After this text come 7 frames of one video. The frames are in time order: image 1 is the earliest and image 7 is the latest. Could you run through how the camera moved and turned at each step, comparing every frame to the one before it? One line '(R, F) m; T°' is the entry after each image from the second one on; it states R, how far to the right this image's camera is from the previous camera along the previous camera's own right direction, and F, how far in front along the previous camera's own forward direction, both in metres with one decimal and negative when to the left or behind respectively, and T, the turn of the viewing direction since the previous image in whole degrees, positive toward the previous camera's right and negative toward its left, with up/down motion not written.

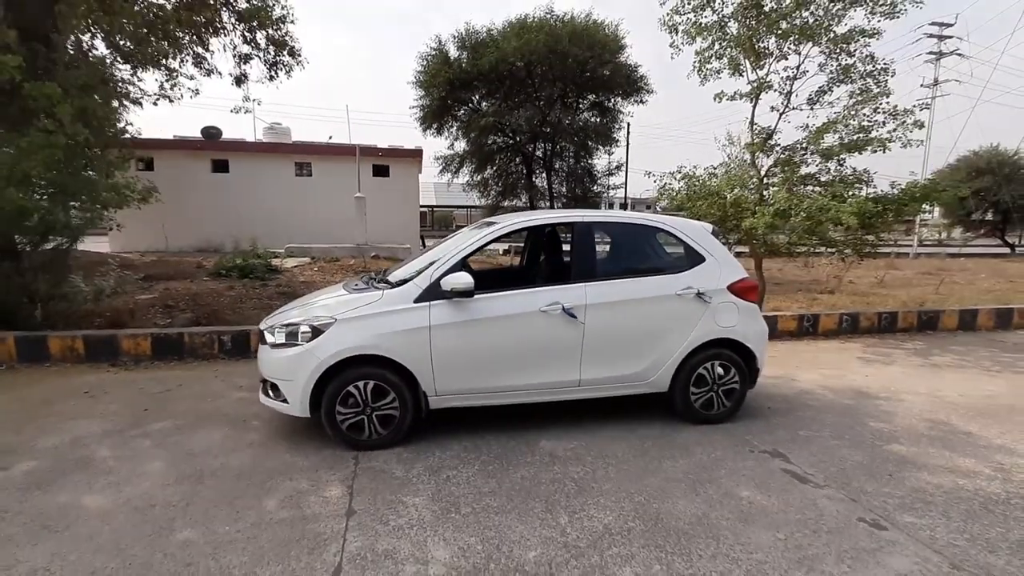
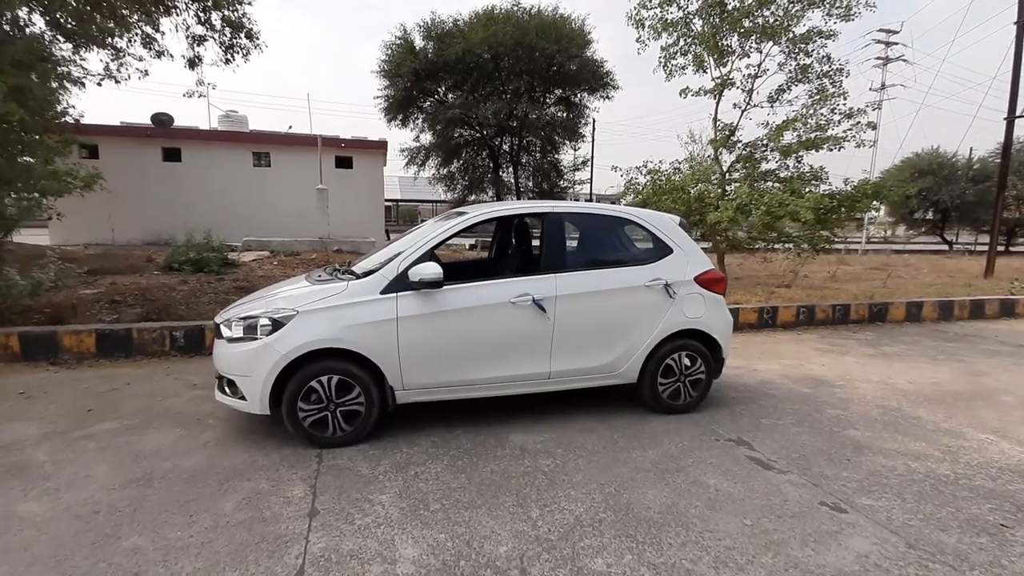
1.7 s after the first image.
(0.0, +0.1) m; +4°
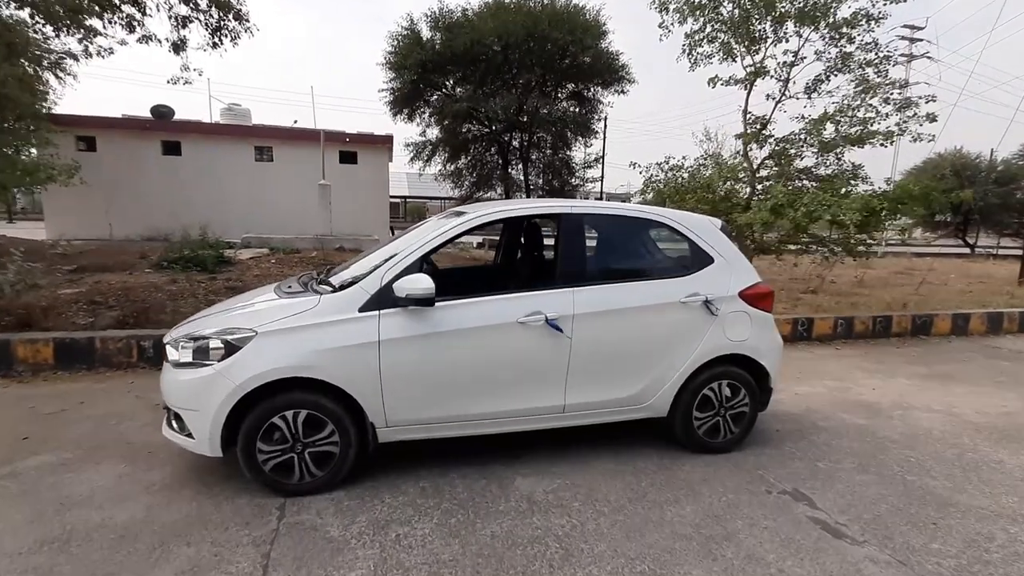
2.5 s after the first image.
(0.0, +0.7) m; -1°
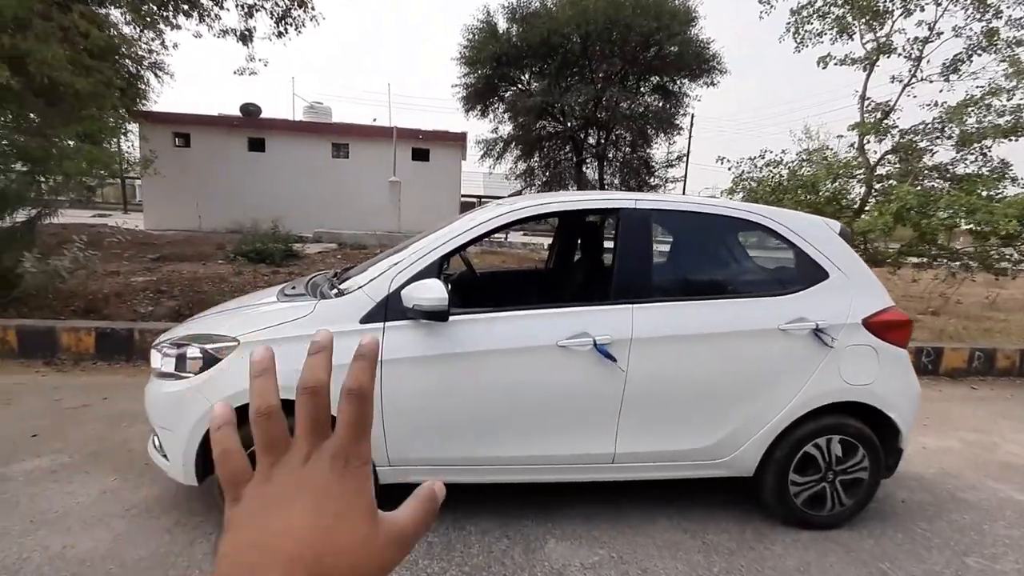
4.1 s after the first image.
(+0.1, +0.7) m; -8°
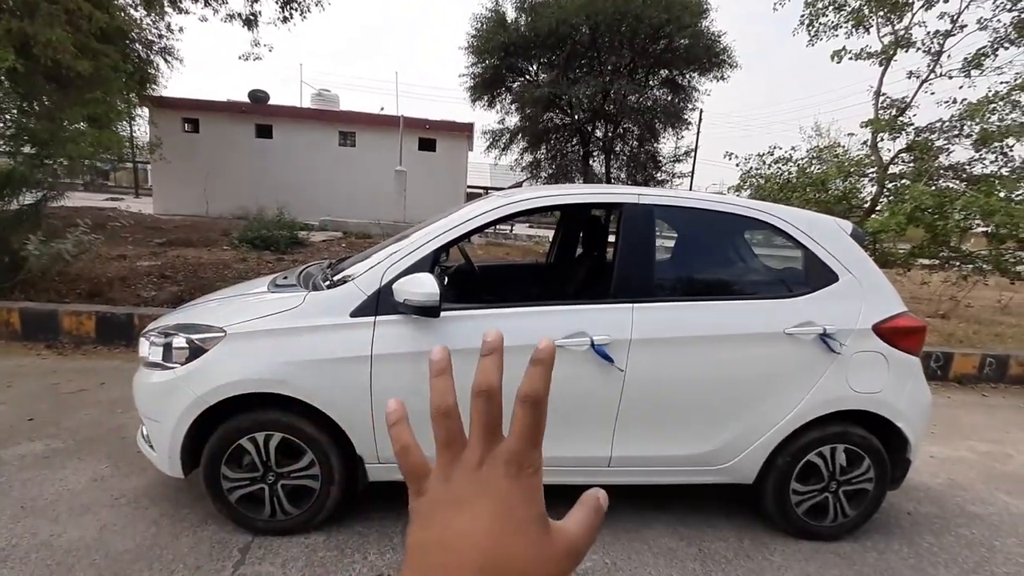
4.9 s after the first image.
(0.0, +0.1) m; -1°
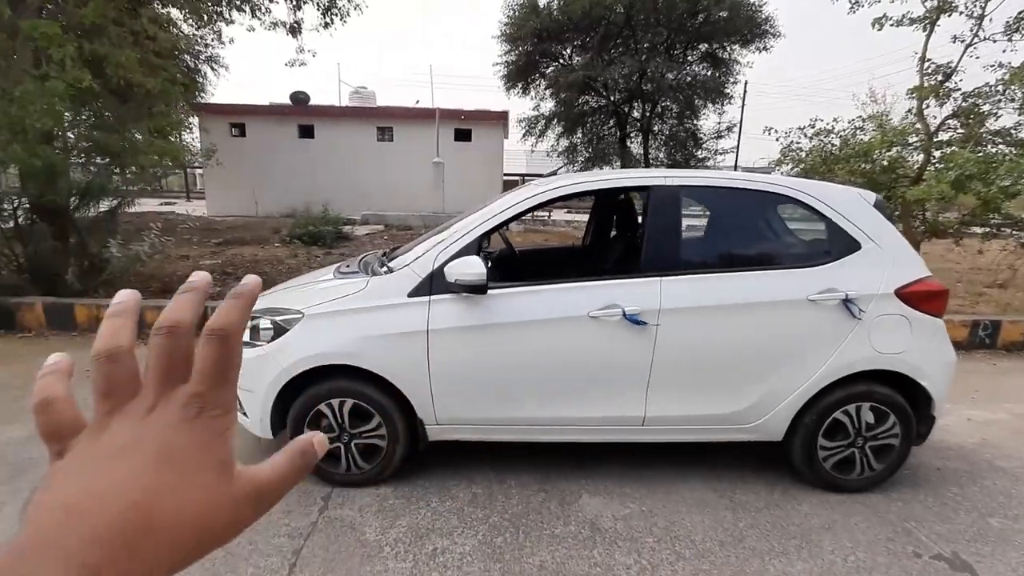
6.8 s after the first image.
(0.0, -0.3) m; -4°
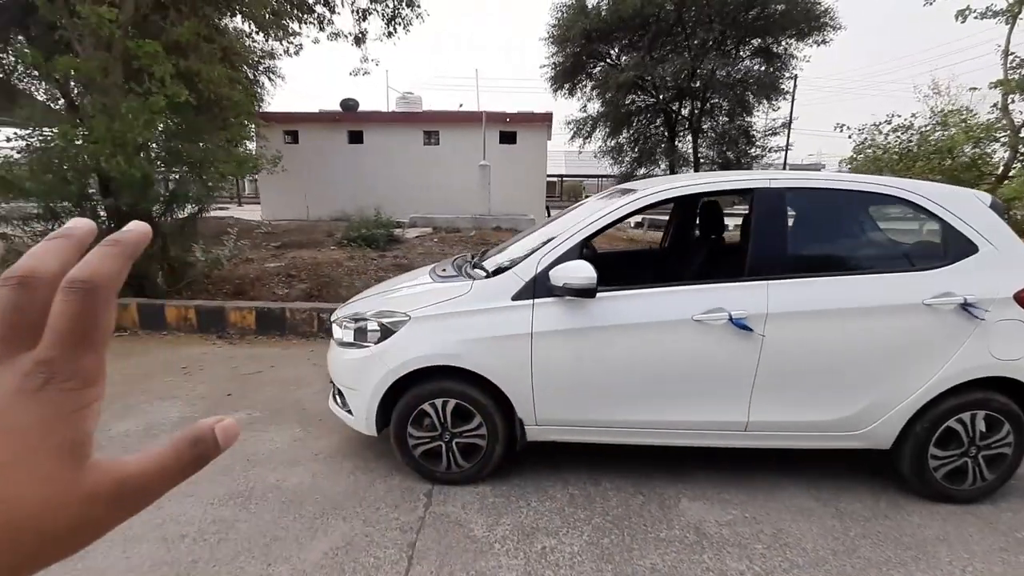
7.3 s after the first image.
(-0.3, -0.1) m; -4°
